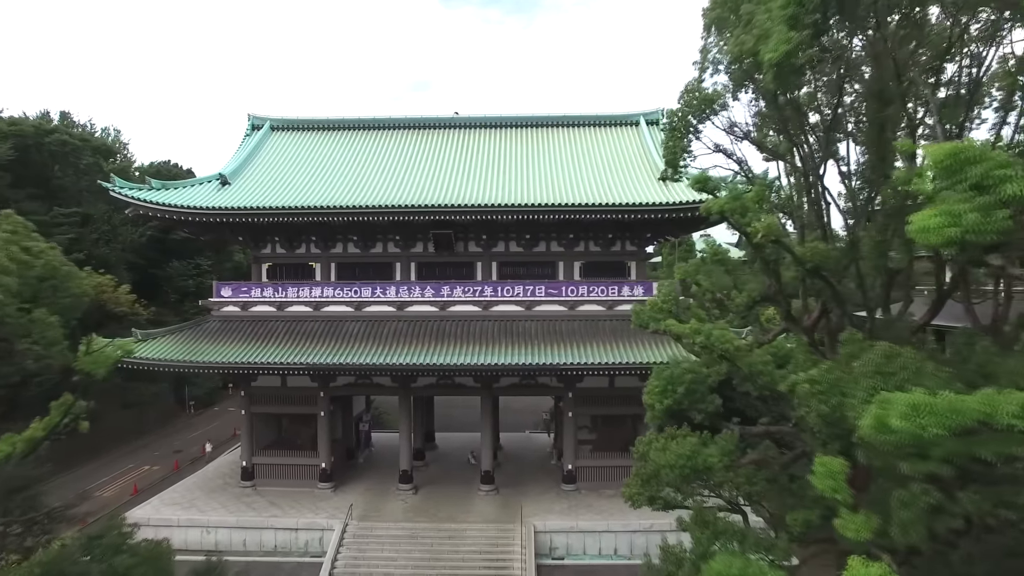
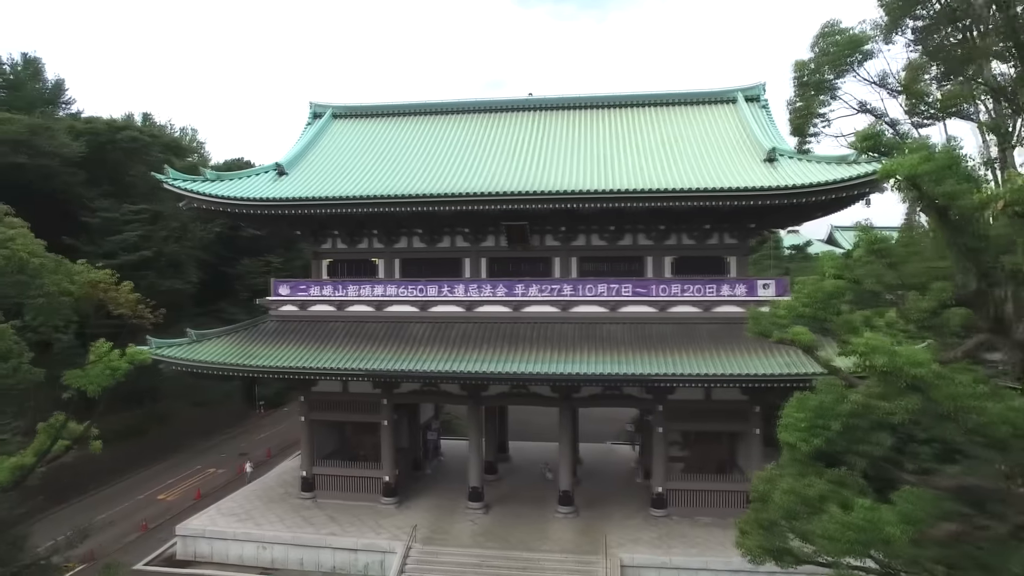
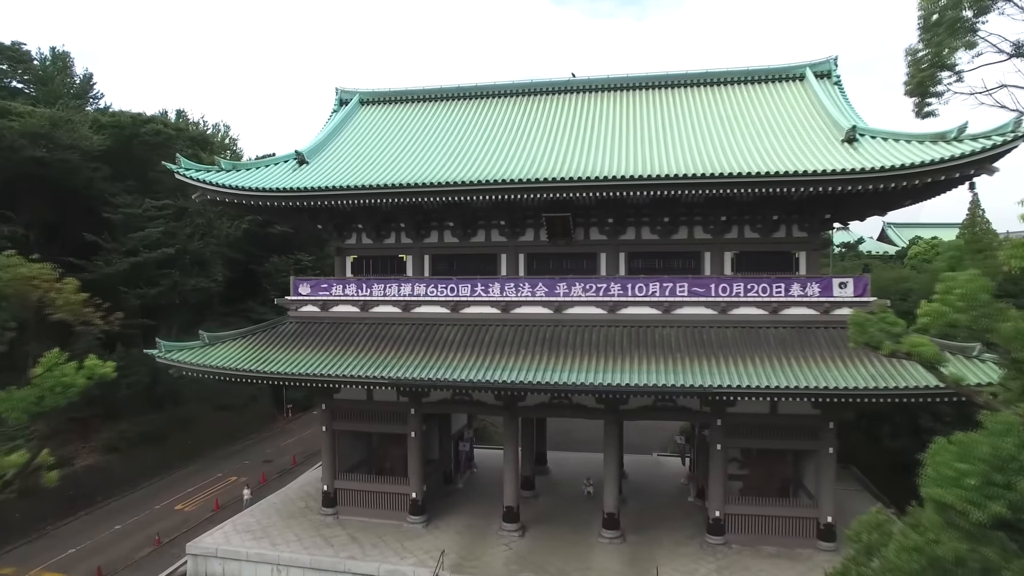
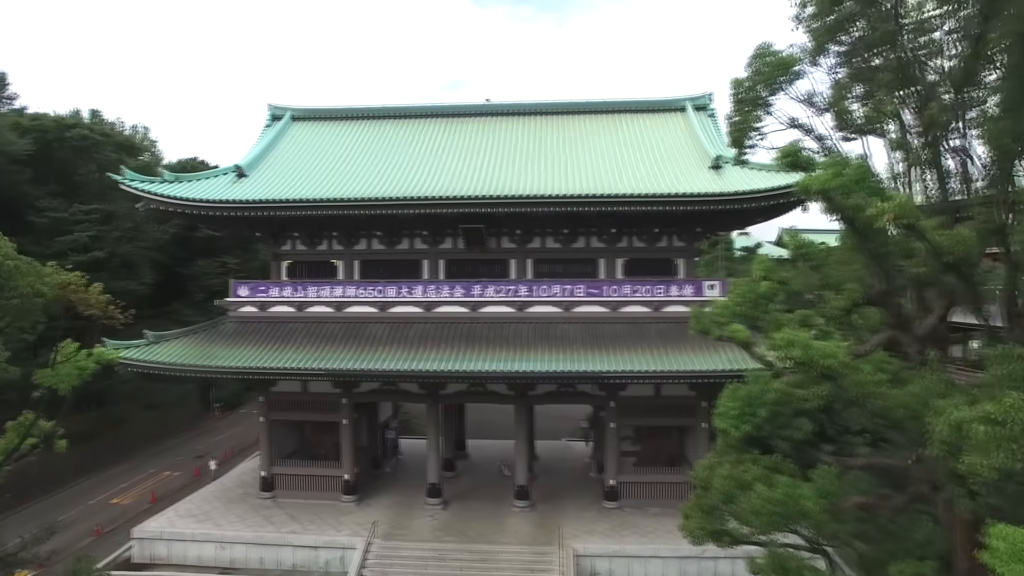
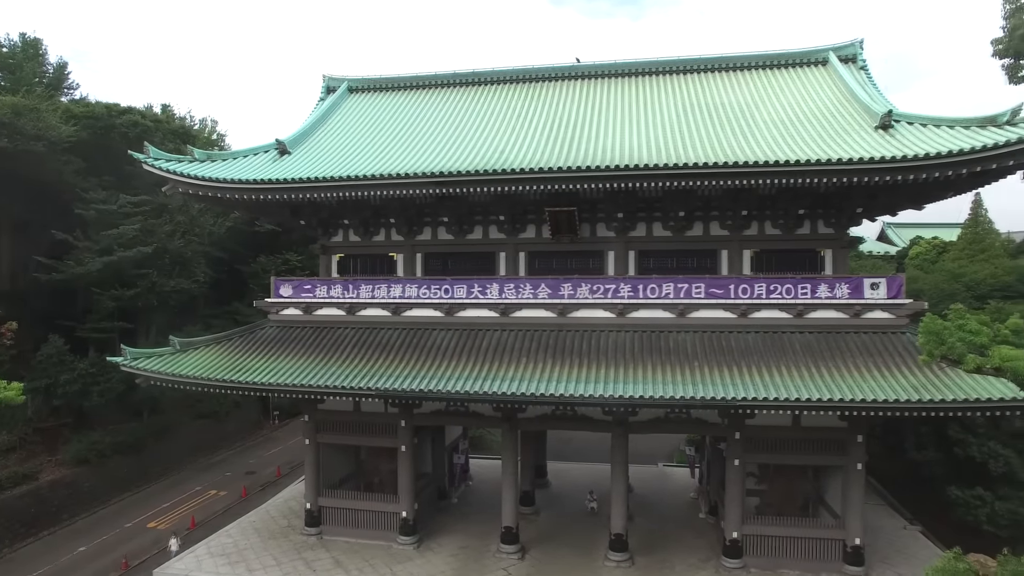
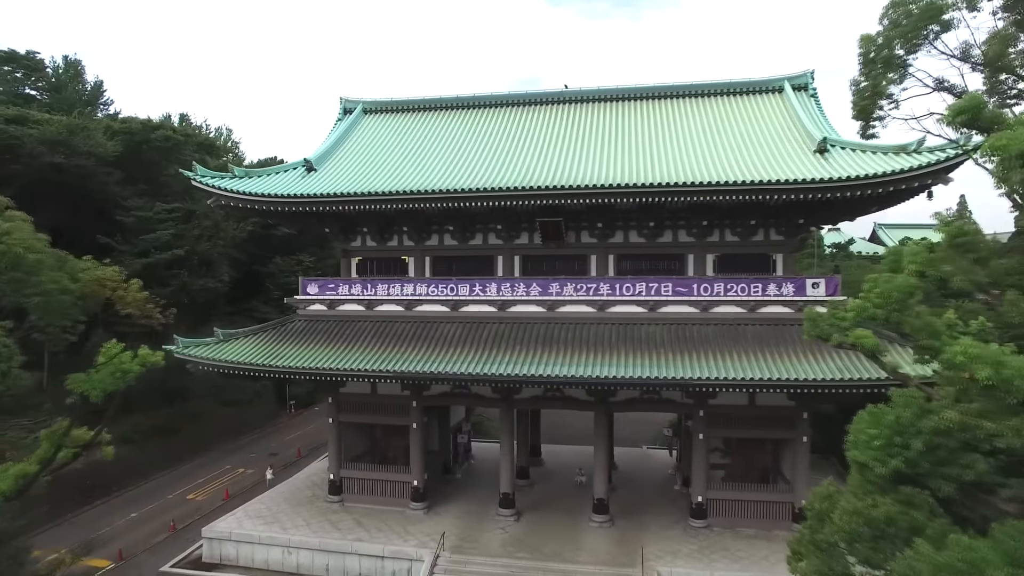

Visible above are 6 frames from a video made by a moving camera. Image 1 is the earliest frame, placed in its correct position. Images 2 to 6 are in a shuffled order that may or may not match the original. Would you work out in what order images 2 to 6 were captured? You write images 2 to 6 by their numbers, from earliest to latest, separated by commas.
4, 2, 6, 3, 5
